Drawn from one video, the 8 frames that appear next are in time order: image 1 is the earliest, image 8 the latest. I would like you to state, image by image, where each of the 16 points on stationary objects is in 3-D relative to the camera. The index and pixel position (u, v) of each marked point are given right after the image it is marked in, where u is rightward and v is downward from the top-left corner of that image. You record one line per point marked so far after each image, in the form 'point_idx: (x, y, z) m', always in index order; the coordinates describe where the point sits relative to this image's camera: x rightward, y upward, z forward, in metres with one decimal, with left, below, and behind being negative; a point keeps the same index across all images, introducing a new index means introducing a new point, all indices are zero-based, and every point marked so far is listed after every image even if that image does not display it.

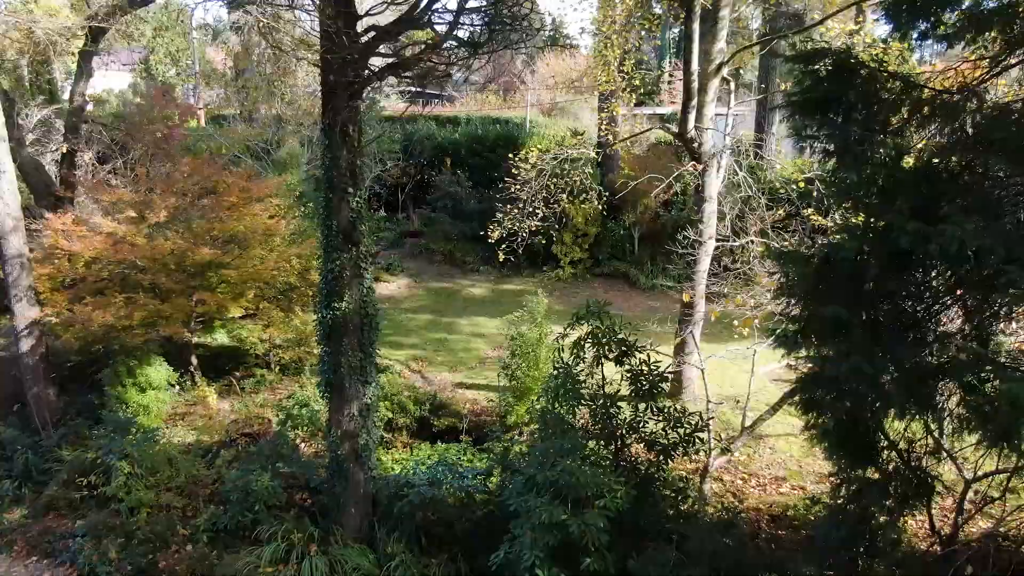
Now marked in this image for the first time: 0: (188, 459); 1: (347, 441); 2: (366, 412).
0: (-2.6, -1.4, +6.5) m
1: (-1.2, -1.1, +5.5) m
2: (-1.0, -0.9, +5.6) m
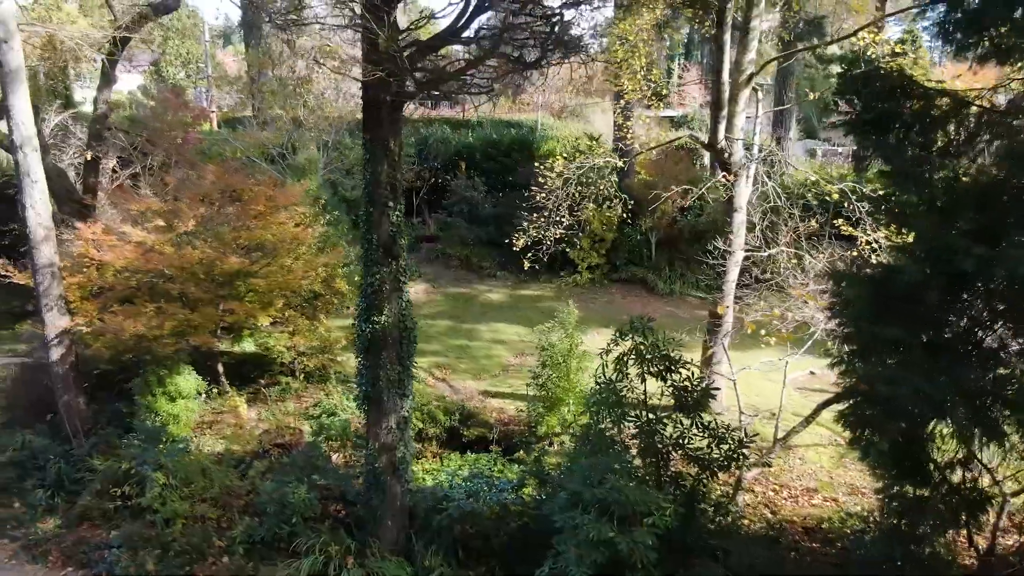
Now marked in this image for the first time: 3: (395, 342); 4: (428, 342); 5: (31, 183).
0: (-2.4, -1.5, +6.5) m
1: (-0.9, -1.2, +5.5) m
2: (-0.7, -1.0, +5.6) m
3: (-0.8, -0.4, +5.3) m
4: (-1.1, -0.7, +10.3) m
5: (-4.3, +0.9, +6.9) m
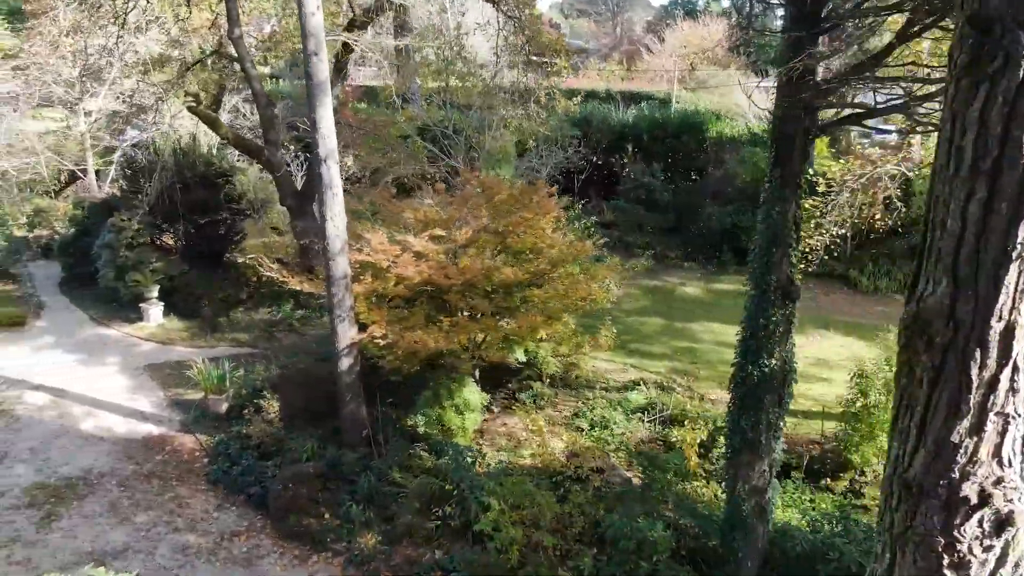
0: (+0.2, -1.7, +6.4) m
1: (+1.6, -1.4, +5.3) m
2: (+1.8, -1.2, +5.4) m
3: (+1.7, -0.6, +5.1) m
4: (+1.8, -0.7, +10.1) m
5: (-1.6, +0.8, +6.9) m
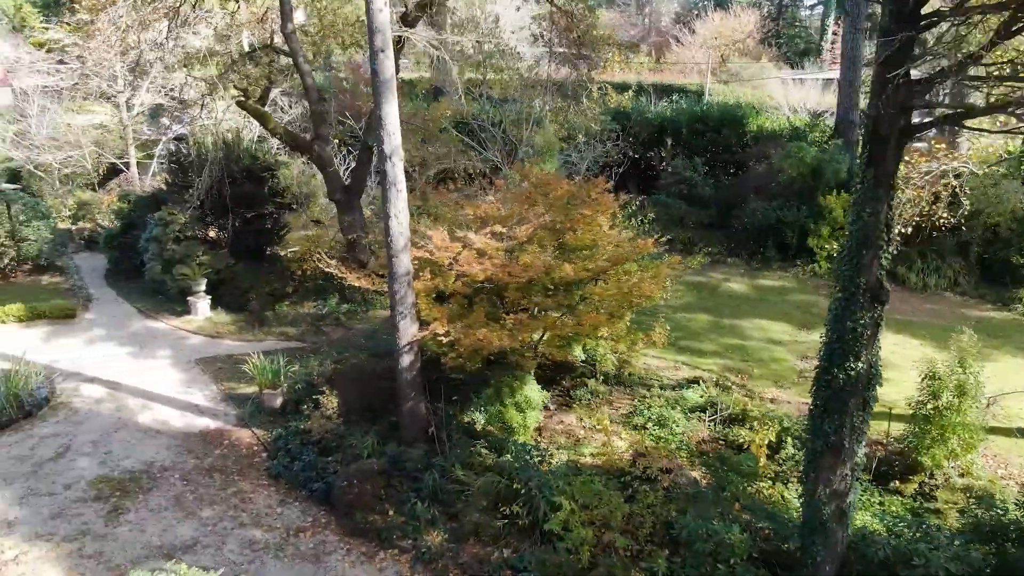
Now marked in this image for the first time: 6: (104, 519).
0: (+0.8, -1.7, +6.4) m
1: (+2.2, -1.4, +5.2) m
2: (+2.3, -1.2, +5.3) m
3: (+2.3, -0.6, +5.0) m
4: (+2.4, -0.7, +10.0) m
5: (-1.0, +0.8, +6.9) m
6: (-3.6, -2.0, +6.8) m
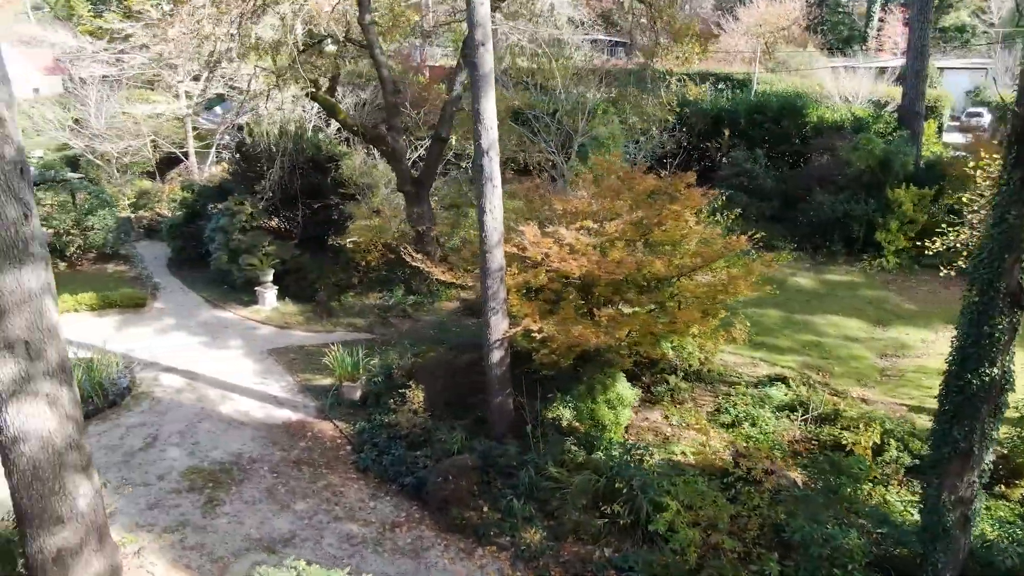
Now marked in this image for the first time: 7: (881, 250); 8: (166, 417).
0: (+1.6, -1.6, +6.3) m
1: (+2.9, -1.4, +5.1) m
2: (+3.1, -1.3, +5.2) m
3: (+3.0, -0.7, +4.9) m
4: (+3.3, -0.6, +9.9) m
5: (-0.2, +0.9, +6.8) m
6: (-2.7, -2.0, +6.9) m
7: (+5.9, +0.6, +12.5) m
8: (-3.7, -1.4, +8.5) m
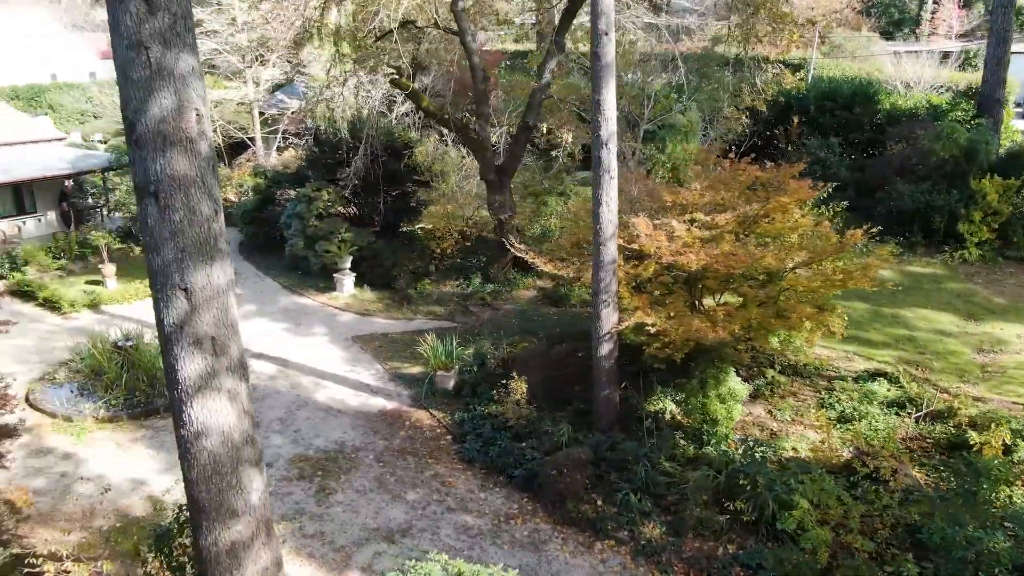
0: (+2.6, -1.6, +6.3) m
1: (+3.9, -1.4, +5.0) m
2: (+4.0, -1.3, +5.1) m
3: (+4.0, -0.7, +4.8) m
4: (+4.4, -0.5, +9.8) m
5: (+0.8, +0.9, +6.8) m
6: (-1.7, -1.9, +7.0) m
7: (+7.0, +0.7, +12.2) m
8: (-2.7, -1.3, +8.5) m
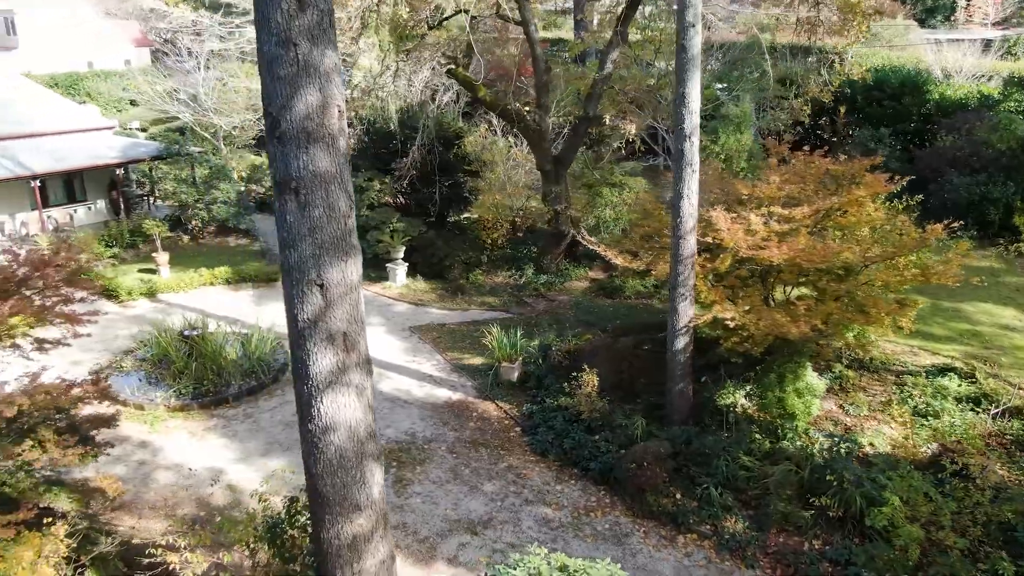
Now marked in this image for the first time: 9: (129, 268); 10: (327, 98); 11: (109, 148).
0: (+3.3, -1.6, +6.2) m
1: (+4.5, -1.4, +5.0) m
2: (+4.7, -1.3, +5.0) m
3: (+4.6, -0.7, +4.7) m
4: (+5.2, -0.4, +9.7) m
5: (+1.5, +1.0, +6.7) m
6: (-1.1, -1.8, +7.0) m
7: (+7.8, +0.8, +12.1) m
8: (-2.0, -1.2, +8.6) m
9: (-5.9, +0.3, +12.0) m
10: (-0.8, +0.9, +3.6) m
11: (-6.9, +2.4, +13.4) m
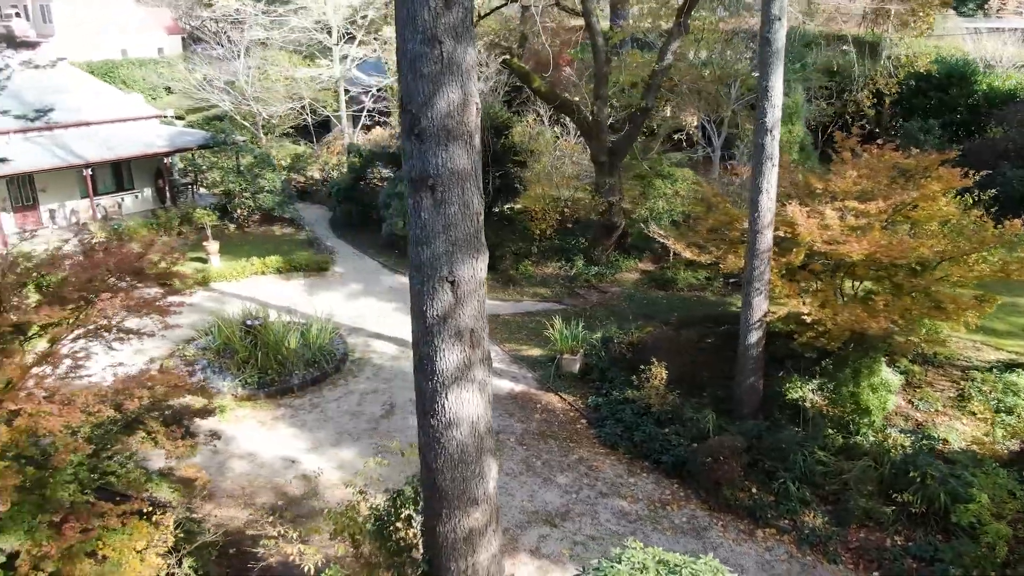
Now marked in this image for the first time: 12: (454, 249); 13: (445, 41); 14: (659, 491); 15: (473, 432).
0: (+3.9, -1.5, +6.2) m
1: (+5.2, -1.4, +4.9) m
2: (+5.3, -1.3, +5.0) m
3: (+5.3, -0.7, +4.7) m
4: (+5.9, -0.4, +9.6) m
5: (+2.2, +1.0, +6.7) m
6: (-0.4, -1.7, +7.0) m
7: (+8.6, +0.9, +12.0) m
8: (-1.3, -1.1, +8.6) m
9: (-5.2, +0.5, +12.1) m
10: (-0.2, +0.9, +3.6) m
11: (-6.1, +2.6, +13.4) m
12: (-0.3, +0.2, +3.7) m
13: (-0.3, +1.1, +3.4) m
14: (+1.3, -1.8, +6.9) m
15: (-0.2, -0.8, +4.1) m
